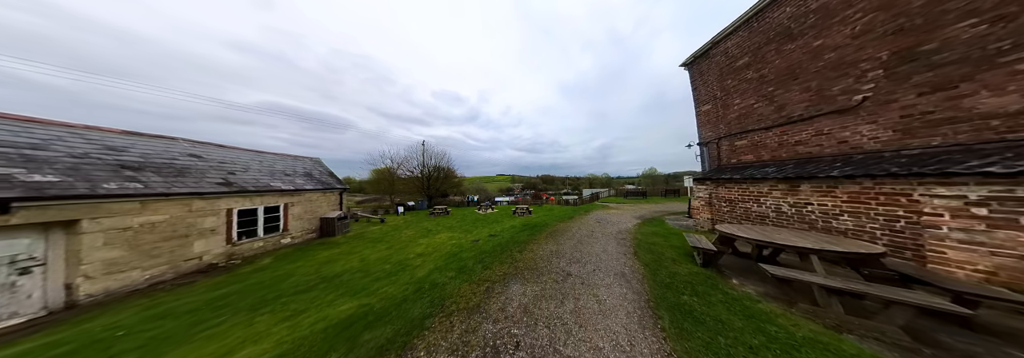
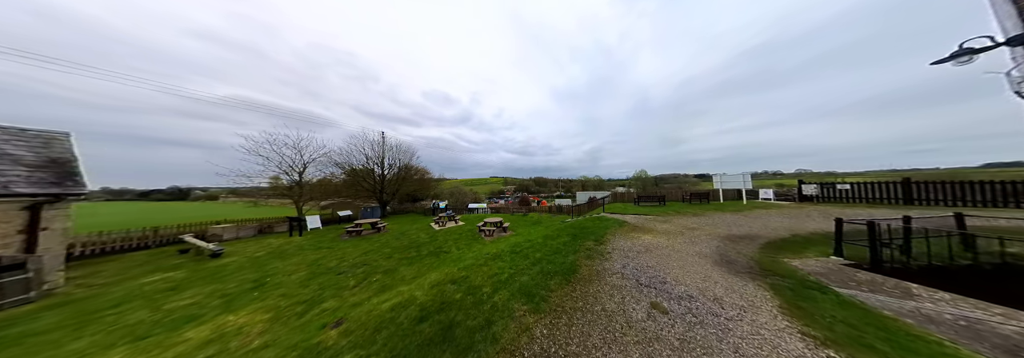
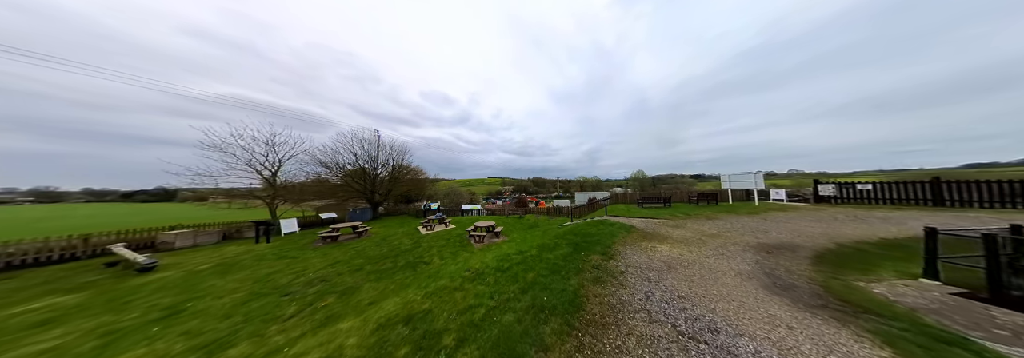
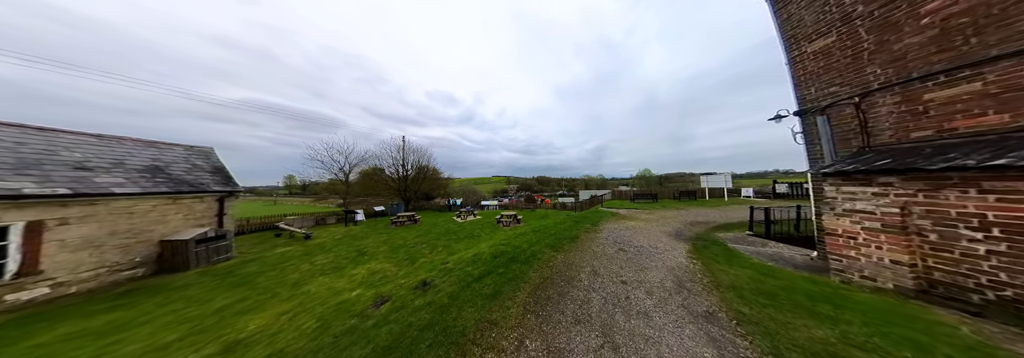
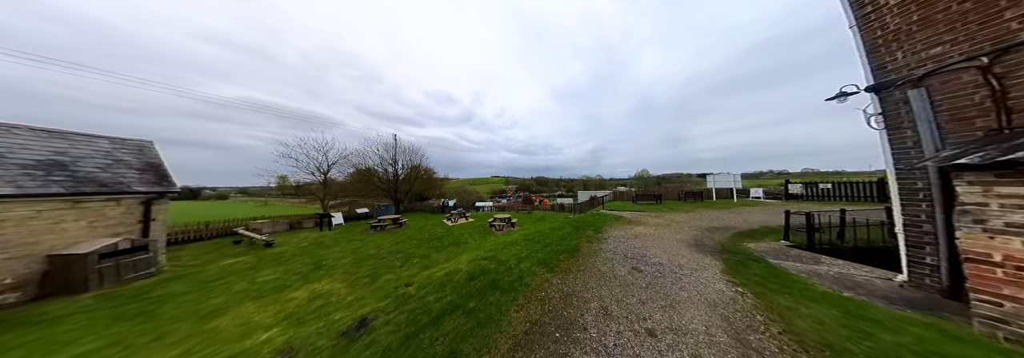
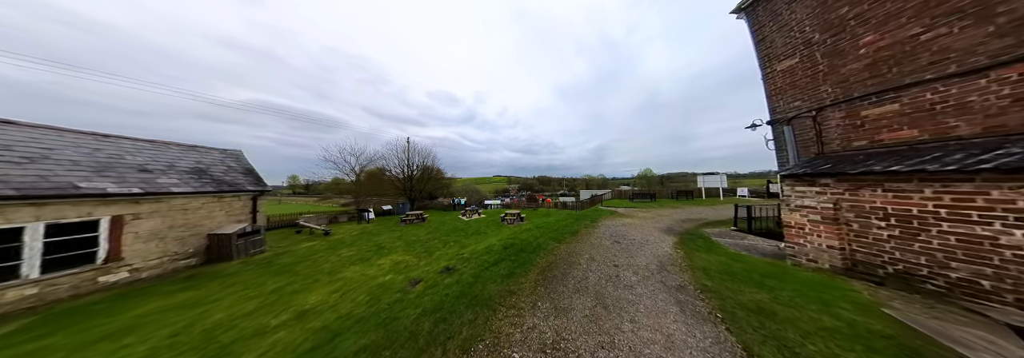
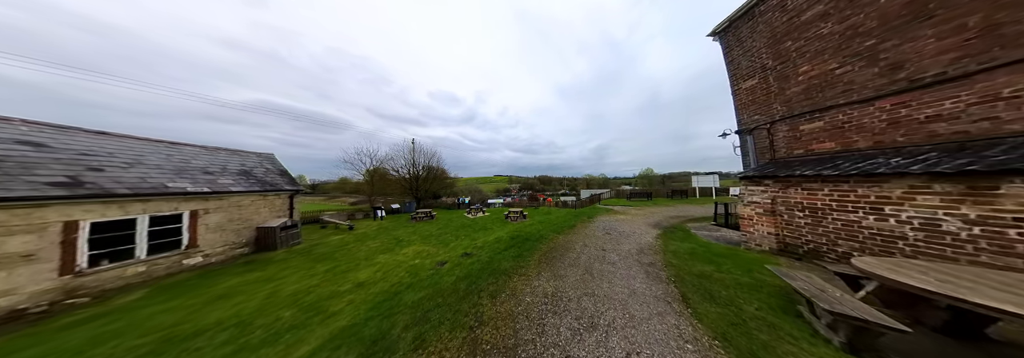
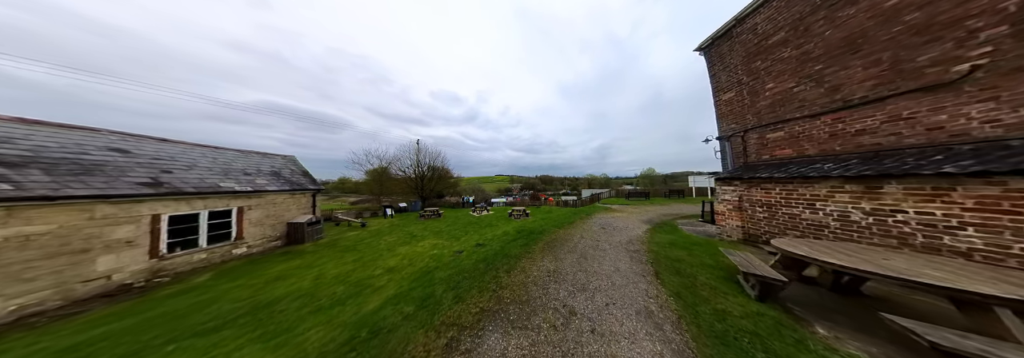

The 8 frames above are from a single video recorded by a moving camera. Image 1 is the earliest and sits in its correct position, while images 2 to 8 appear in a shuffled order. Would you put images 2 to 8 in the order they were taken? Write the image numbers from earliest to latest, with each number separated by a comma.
8, 7, 6, 4, 5, 2, 3
